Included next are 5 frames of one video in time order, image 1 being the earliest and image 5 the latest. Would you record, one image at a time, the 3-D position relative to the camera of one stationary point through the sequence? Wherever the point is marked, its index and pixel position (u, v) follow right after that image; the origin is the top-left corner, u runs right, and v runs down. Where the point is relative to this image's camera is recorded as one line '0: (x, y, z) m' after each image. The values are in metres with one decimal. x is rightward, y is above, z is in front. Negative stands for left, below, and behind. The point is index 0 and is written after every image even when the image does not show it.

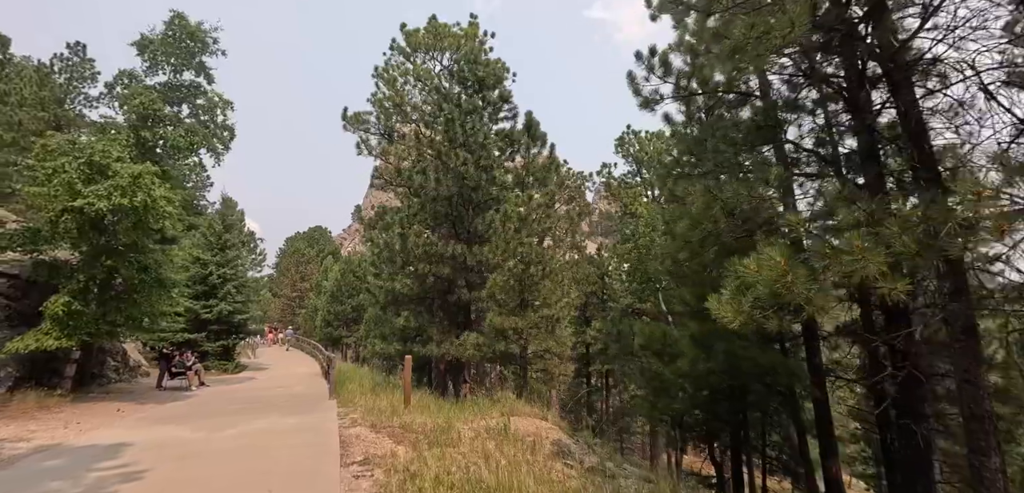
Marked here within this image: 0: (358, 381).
0: (-4.2, -3.6, +13.8) m
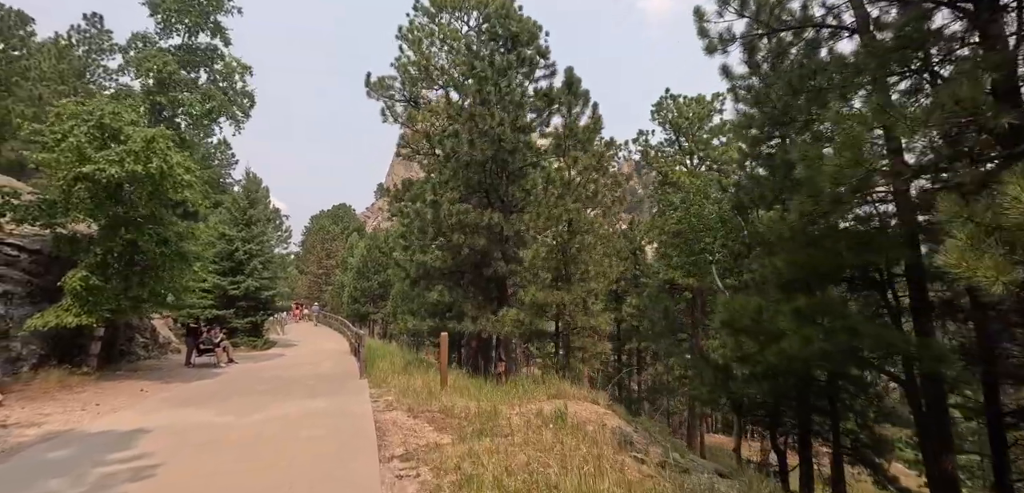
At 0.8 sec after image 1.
0: (-3.2, -2.9, +13.1) m
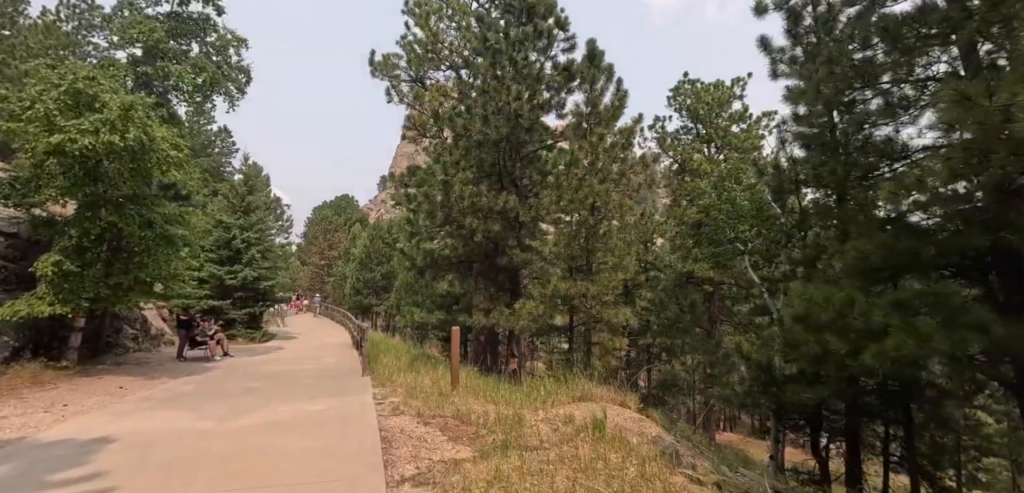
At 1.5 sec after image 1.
0: (-2.8, -2.6, +12.2) m
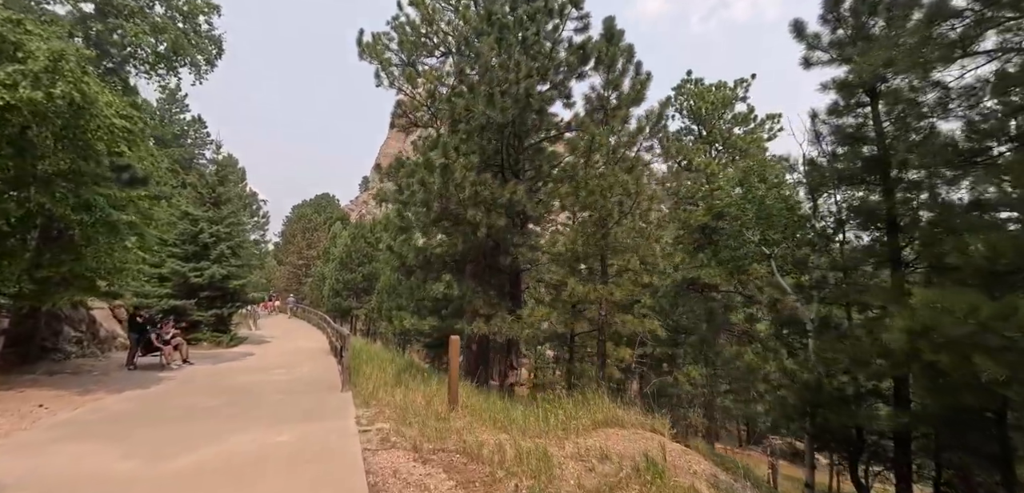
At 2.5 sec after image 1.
0: (-2.8, -2.5, +10.6) m
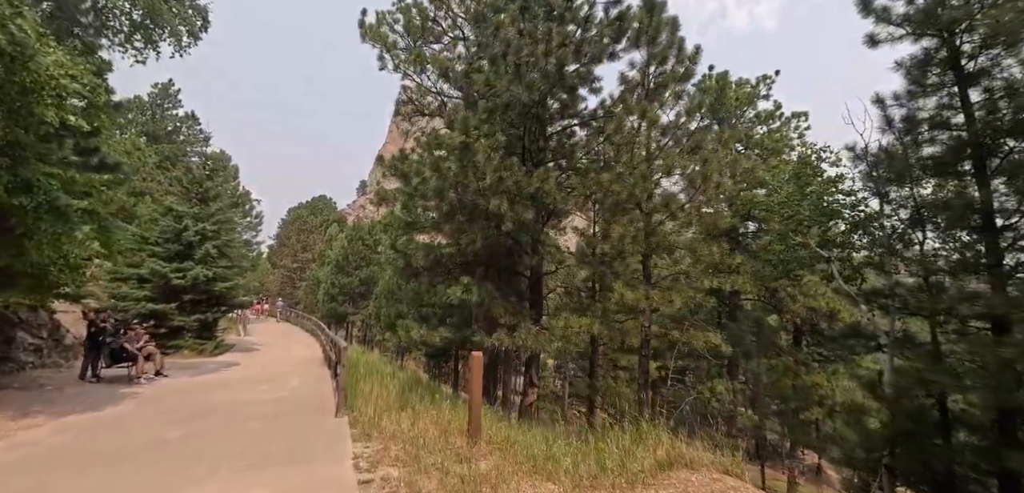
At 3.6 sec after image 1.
0: (-2.4, -2.4, +9.1) m
